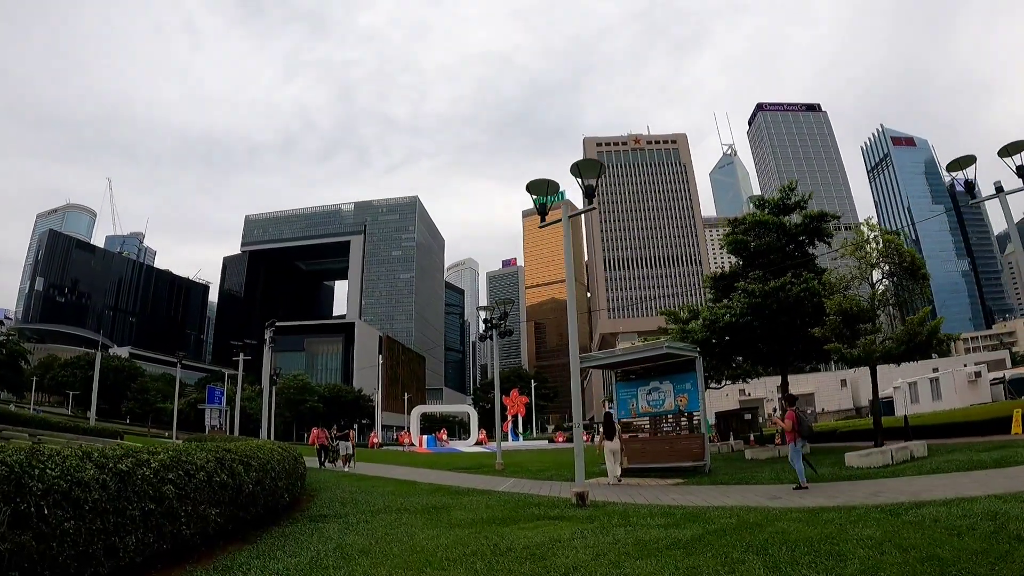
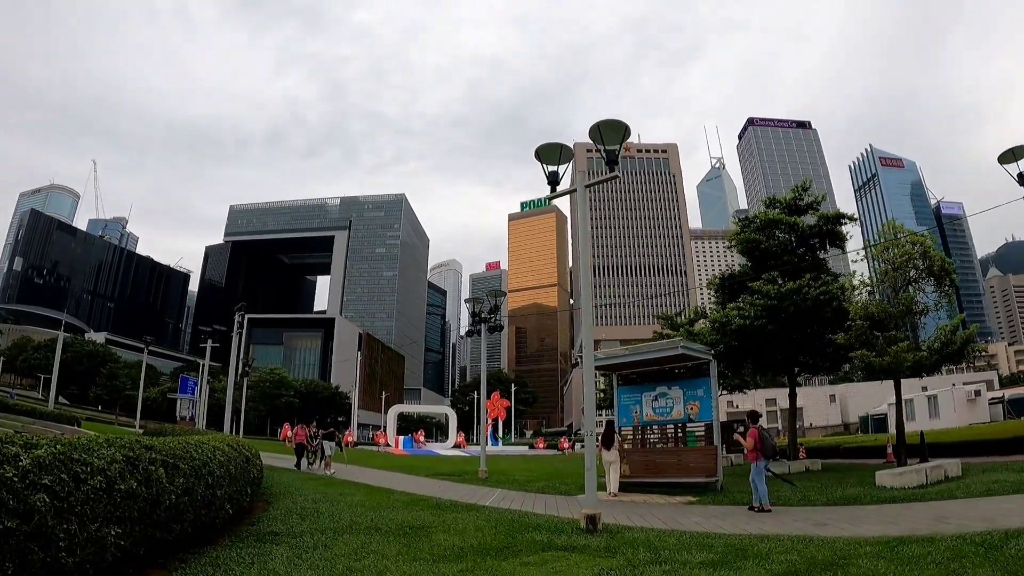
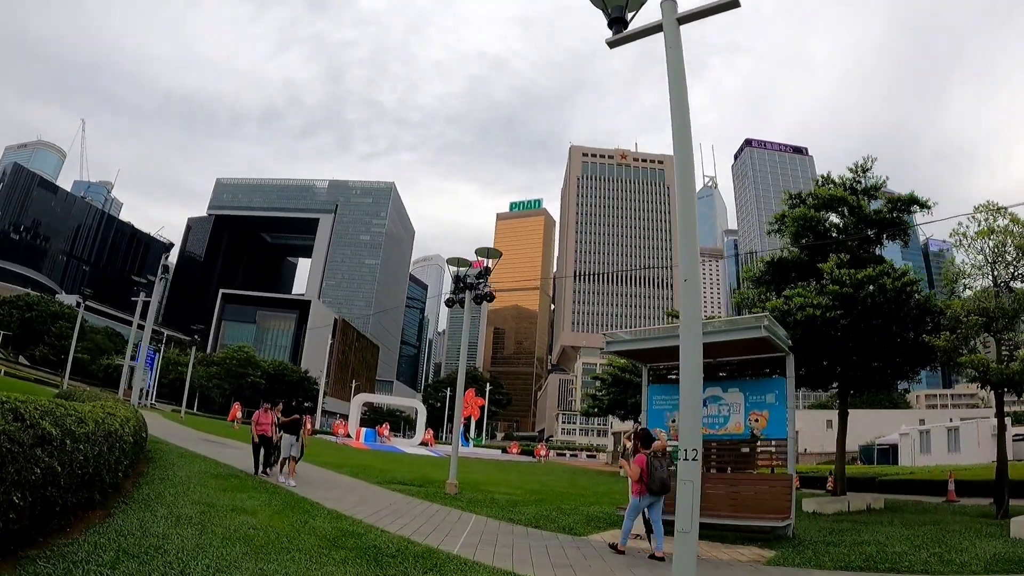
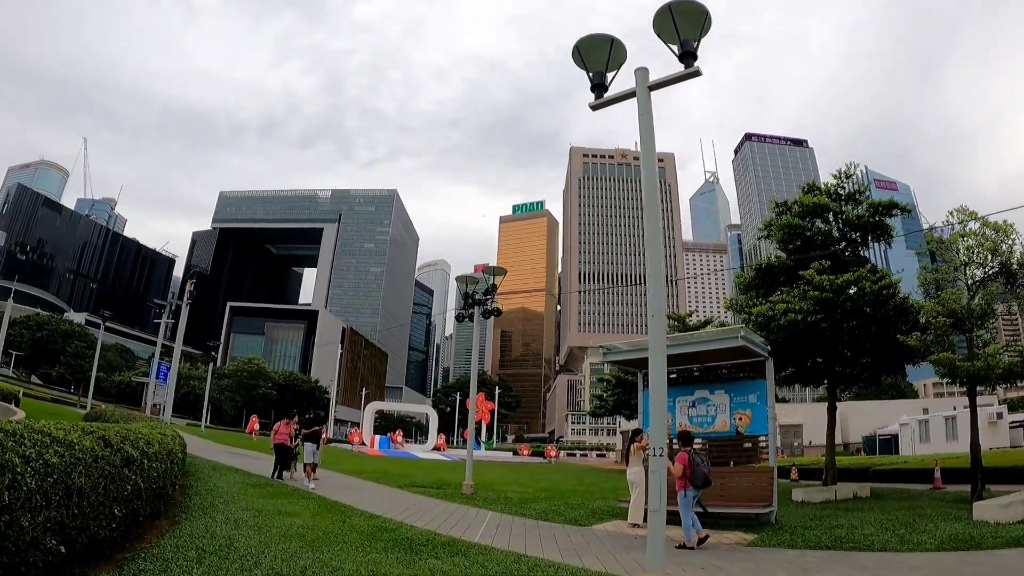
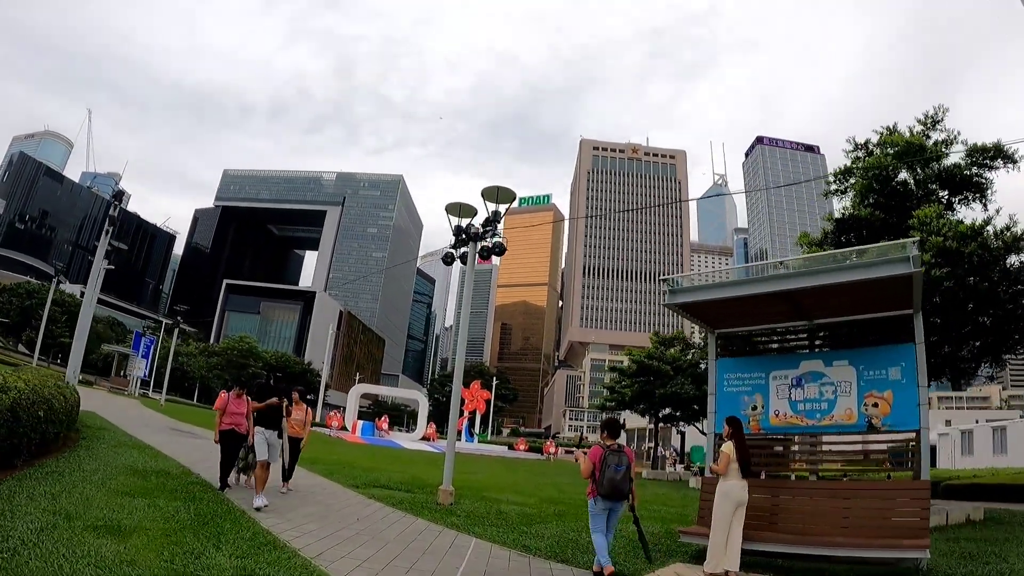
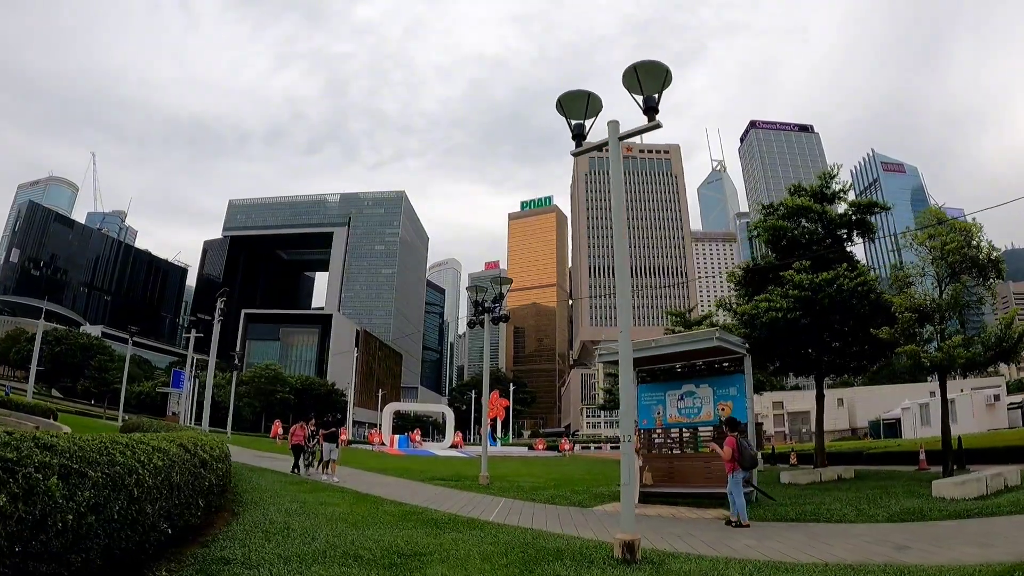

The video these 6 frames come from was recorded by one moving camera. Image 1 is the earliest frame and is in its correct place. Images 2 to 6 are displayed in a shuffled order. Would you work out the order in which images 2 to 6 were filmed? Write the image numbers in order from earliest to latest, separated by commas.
2, 6, 4, 3, 5
